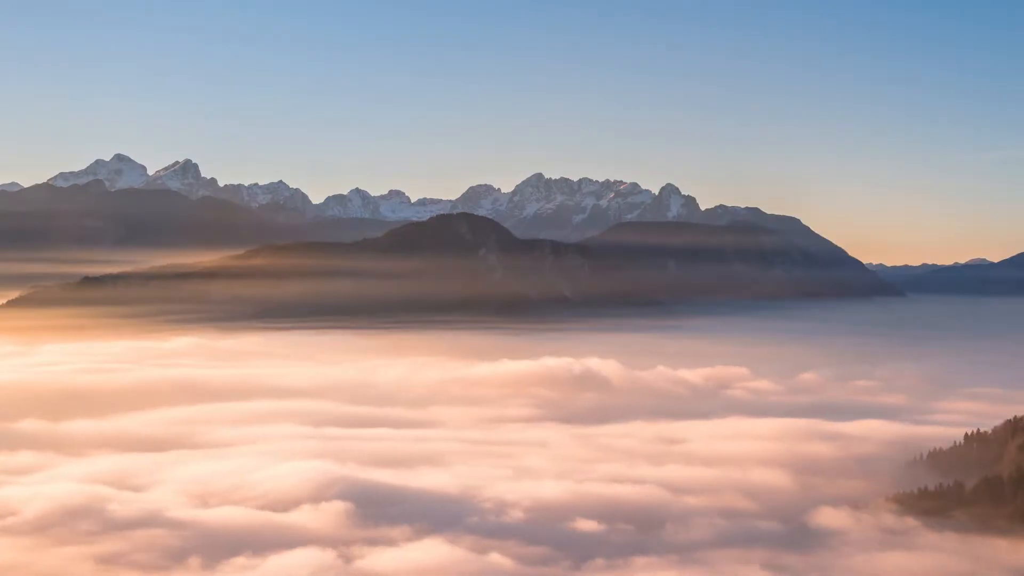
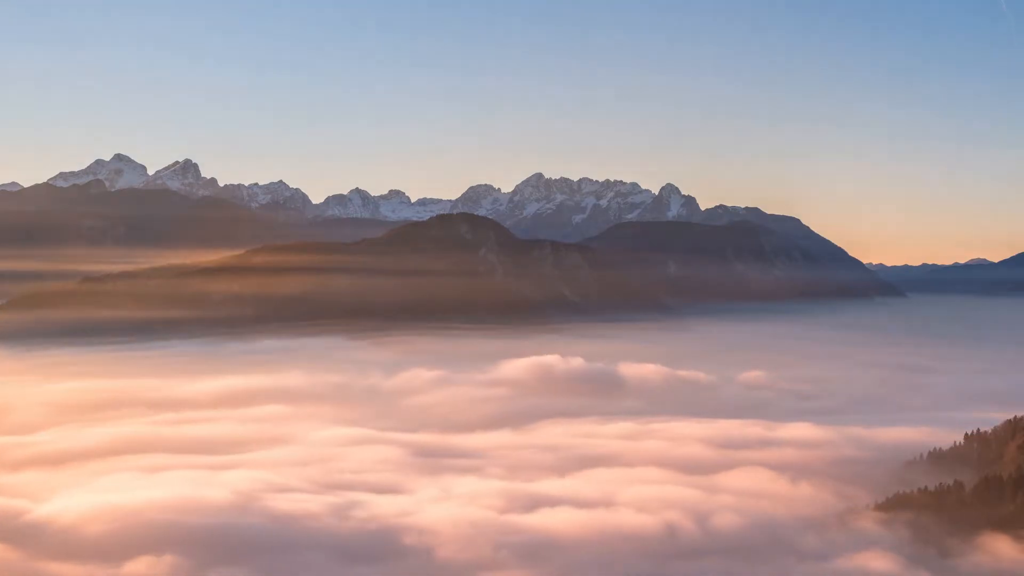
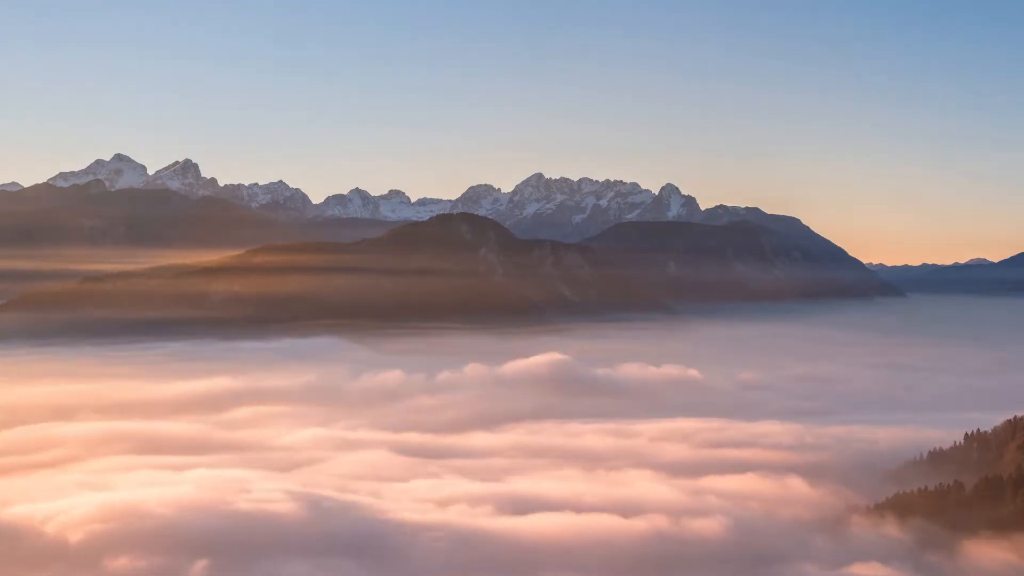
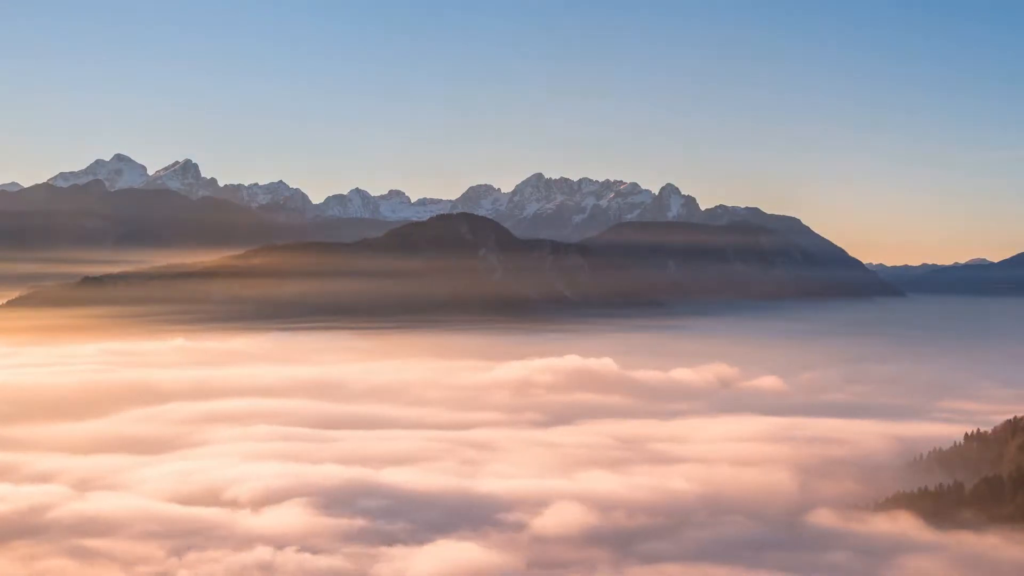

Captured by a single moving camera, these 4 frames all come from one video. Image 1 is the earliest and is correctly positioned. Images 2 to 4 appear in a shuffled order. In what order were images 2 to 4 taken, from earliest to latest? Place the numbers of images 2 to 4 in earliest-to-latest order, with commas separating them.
4, 2, 3
